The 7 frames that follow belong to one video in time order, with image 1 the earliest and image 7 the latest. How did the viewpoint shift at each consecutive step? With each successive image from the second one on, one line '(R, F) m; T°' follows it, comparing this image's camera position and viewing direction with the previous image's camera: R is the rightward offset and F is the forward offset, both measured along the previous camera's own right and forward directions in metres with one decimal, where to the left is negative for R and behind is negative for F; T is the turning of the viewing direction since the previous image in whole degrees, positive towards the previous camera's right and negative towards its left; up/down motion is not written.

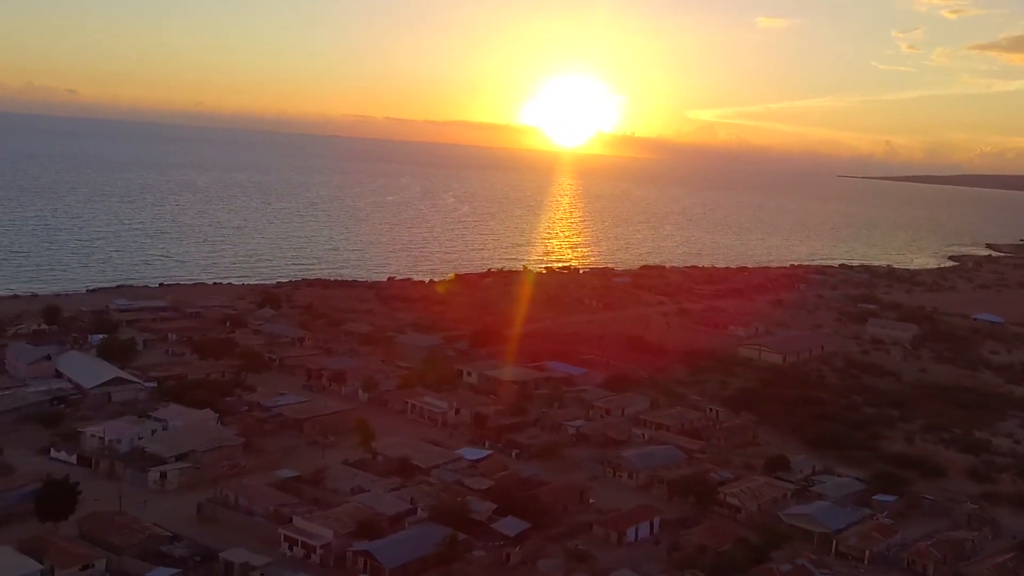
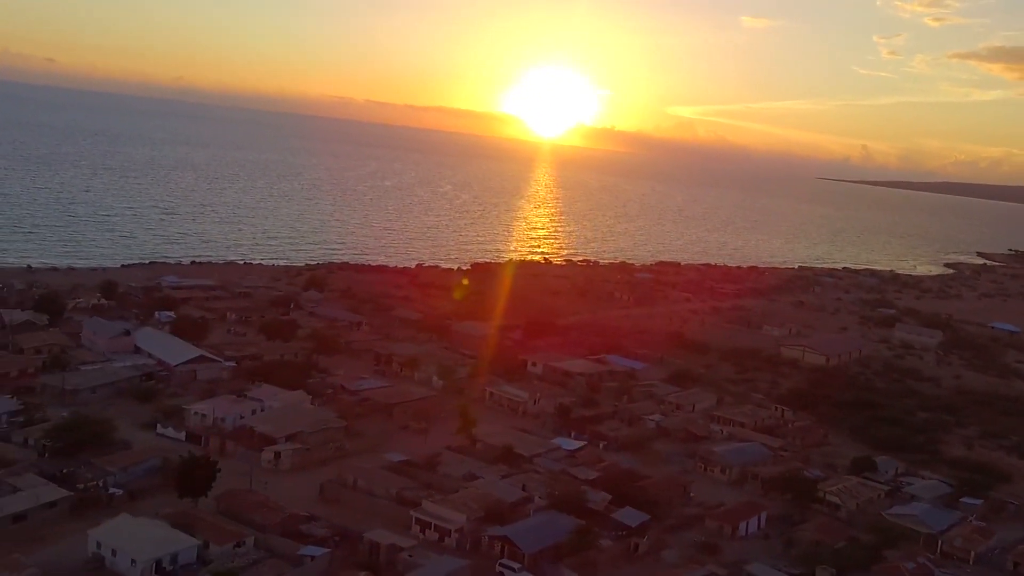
(-2.7, -0.3) m; +2°
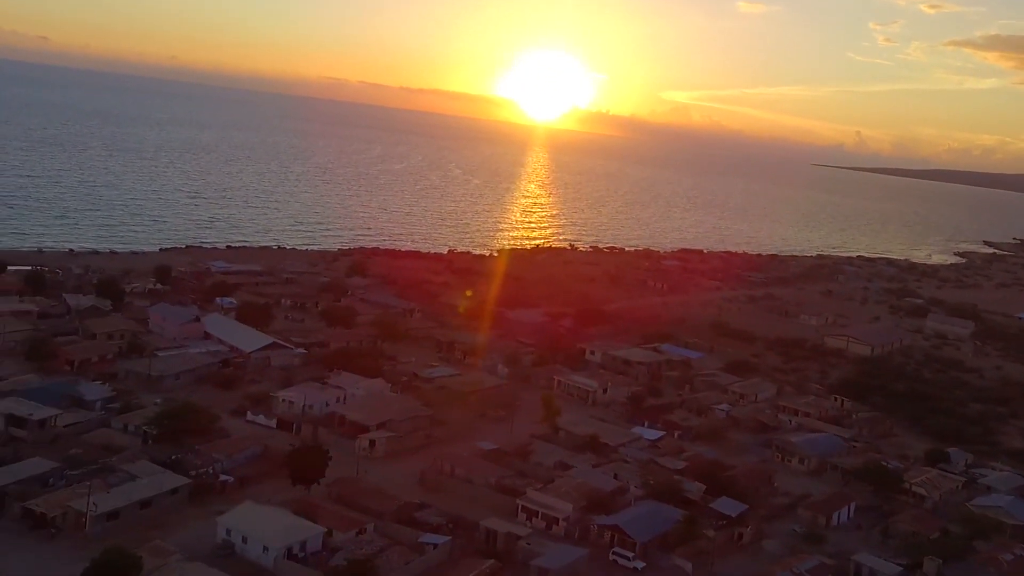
(-1.9, -0.1) m; +1°
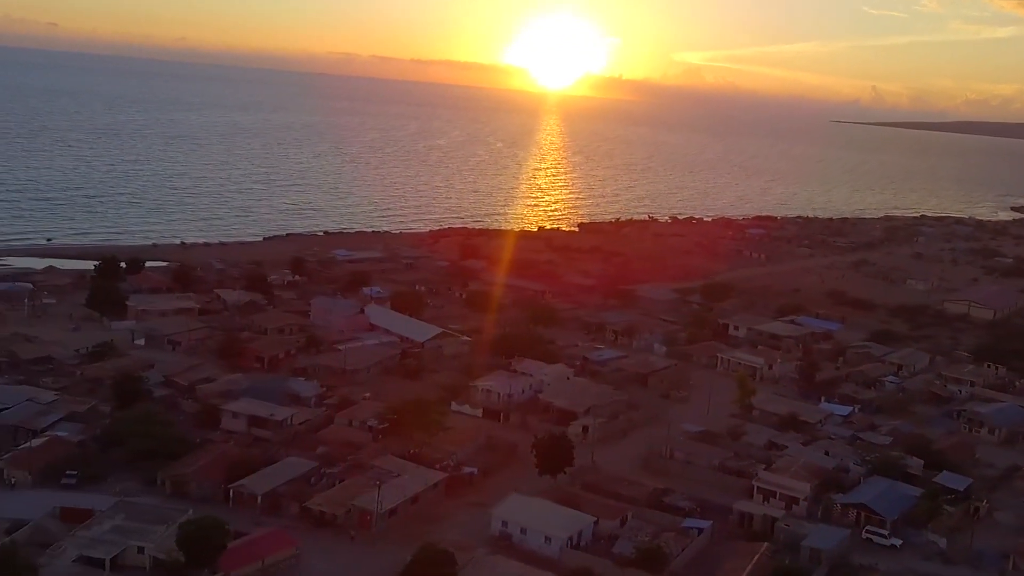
(-3.6, -0.2) m; -1°
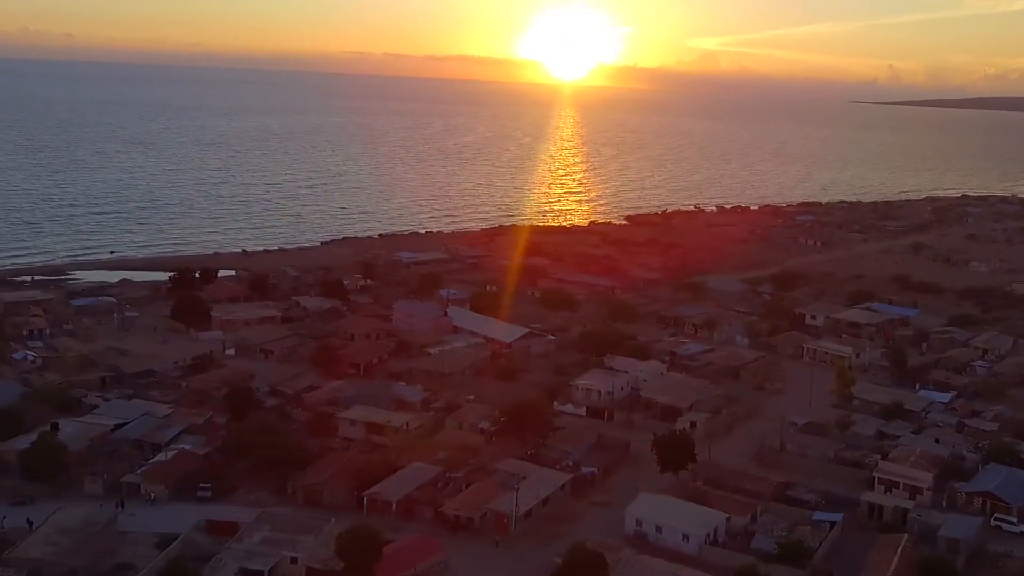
(-1.6, -0.1) m; -1°
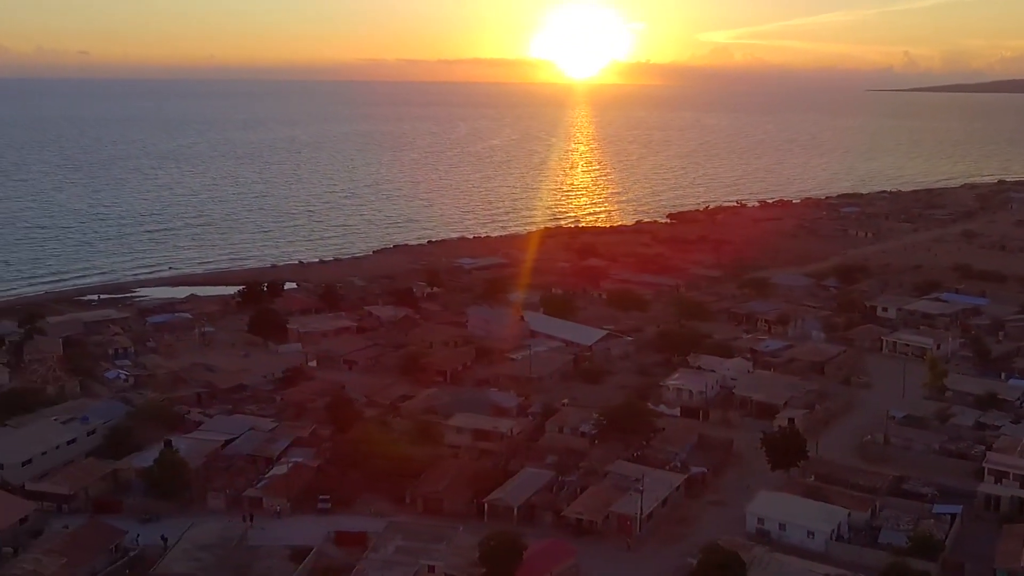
(-1.5, -0.1) m; -1°
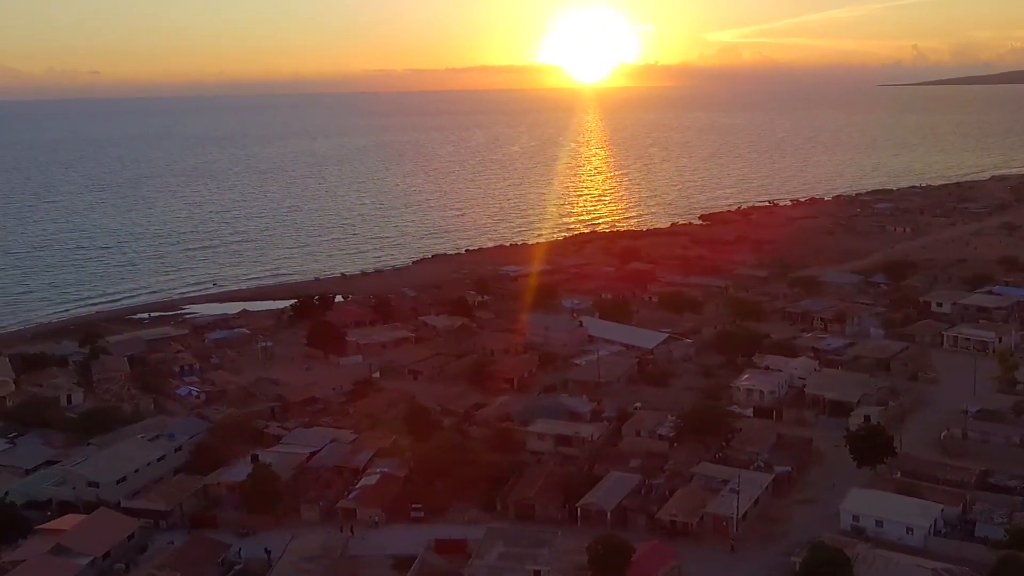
(-1.1, -0.2) m; -1°
